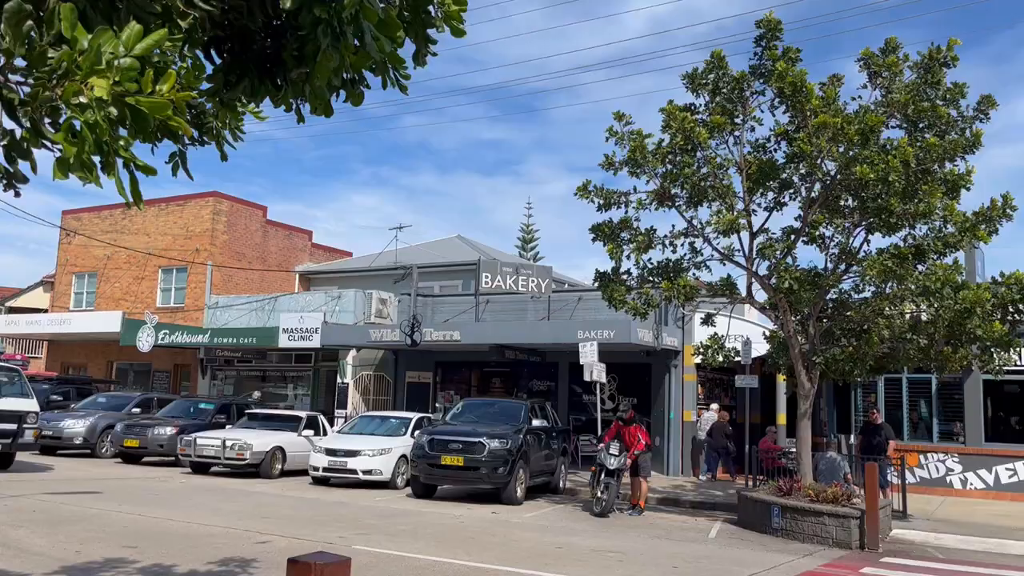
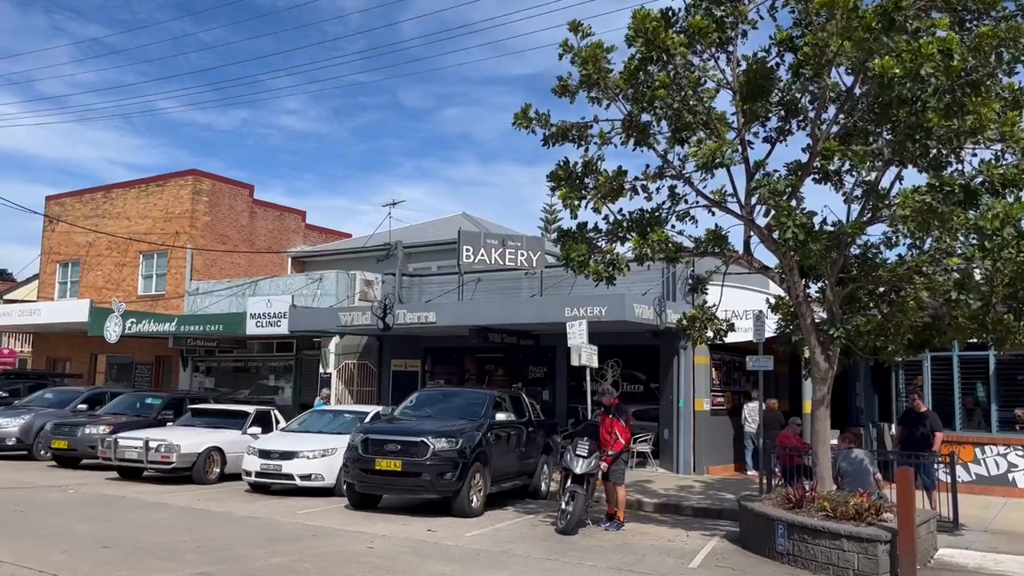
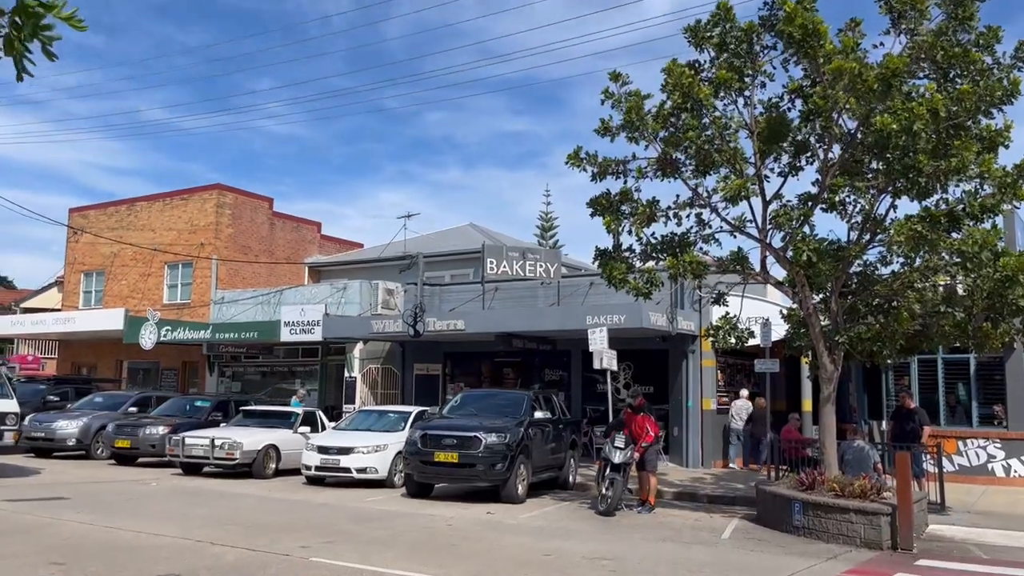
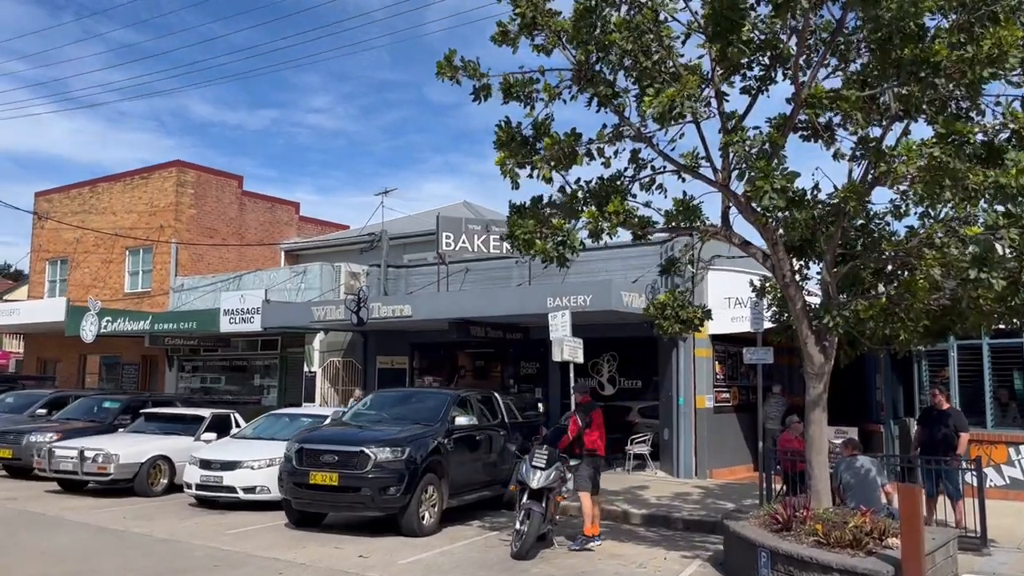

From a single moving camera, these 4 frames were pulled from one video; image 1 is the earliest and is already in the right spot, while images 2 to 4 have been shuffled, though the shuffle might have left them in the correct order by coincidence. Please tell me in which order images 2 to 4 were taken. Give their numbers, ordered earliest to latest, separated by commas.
3, 2, 4
